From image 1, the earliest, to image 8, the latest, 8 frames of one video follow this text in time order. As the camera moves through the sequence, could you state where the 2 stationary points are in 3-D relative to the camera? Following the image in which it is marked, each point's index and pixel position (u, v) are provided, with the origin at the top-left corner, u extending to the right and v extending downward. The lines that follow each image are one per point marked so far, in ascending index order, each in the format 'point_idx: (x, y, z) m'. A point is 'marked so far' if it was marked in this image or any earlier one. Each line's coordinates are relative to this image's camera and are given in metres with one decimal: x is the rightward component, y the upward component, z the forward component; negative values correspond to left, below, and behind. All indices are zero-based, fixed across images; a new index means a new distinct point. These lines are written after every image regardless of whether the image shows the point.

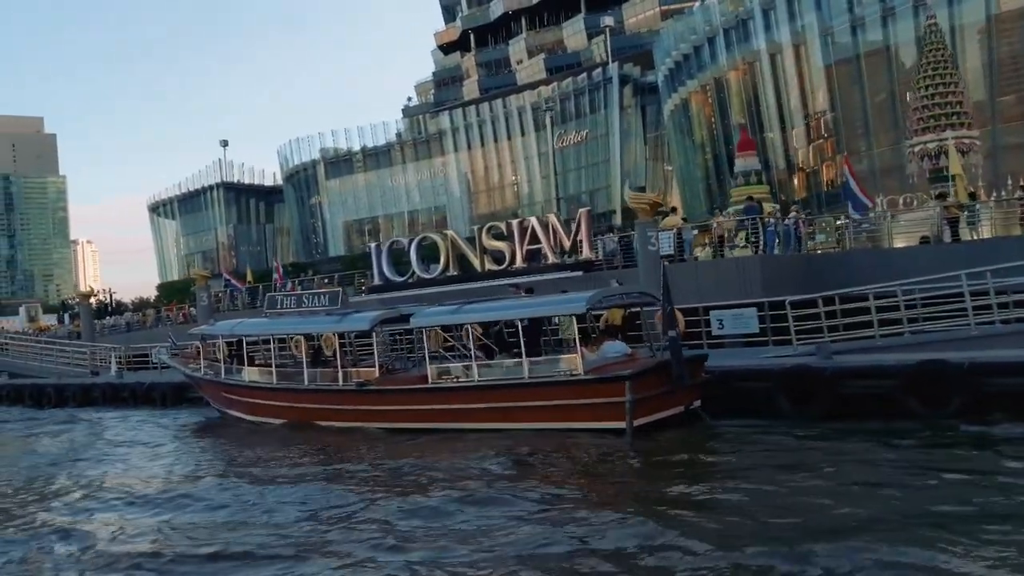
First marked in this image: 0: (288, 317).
0: (-4.3, -0.6, +18.0) m
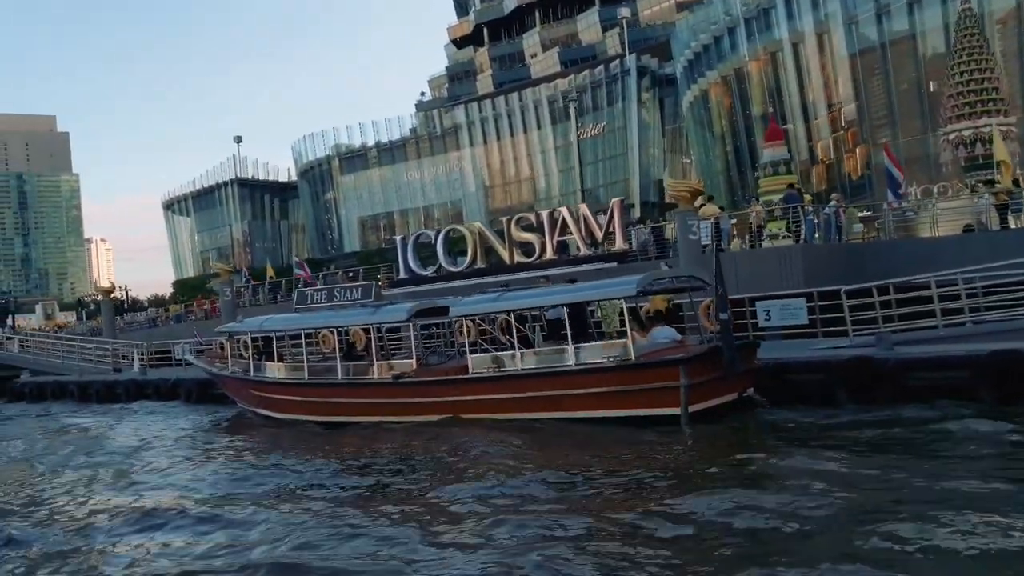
0: (-3.6, -0.4, +17.6) m
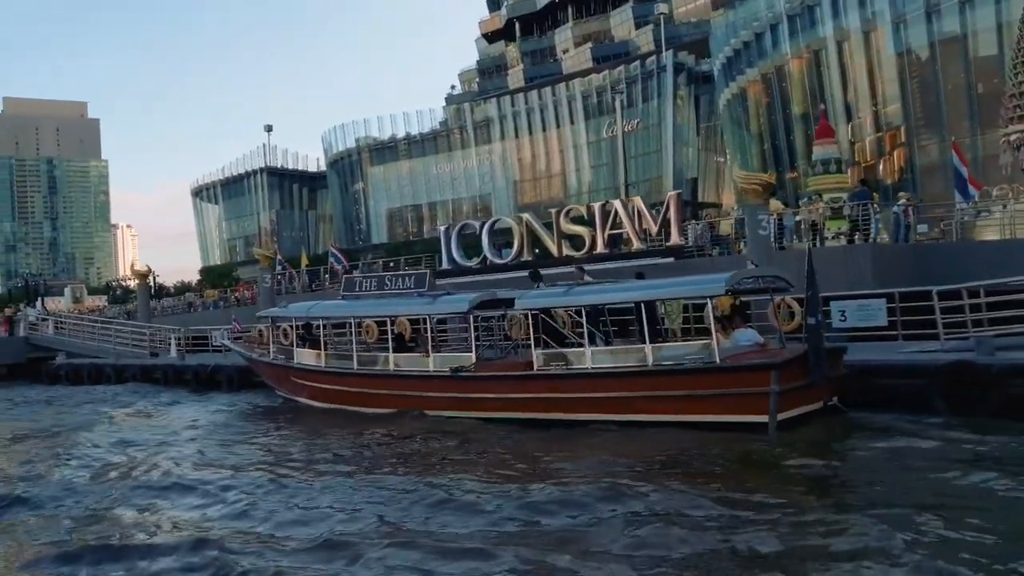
0: (-2.5, -0.2, +17.0) m
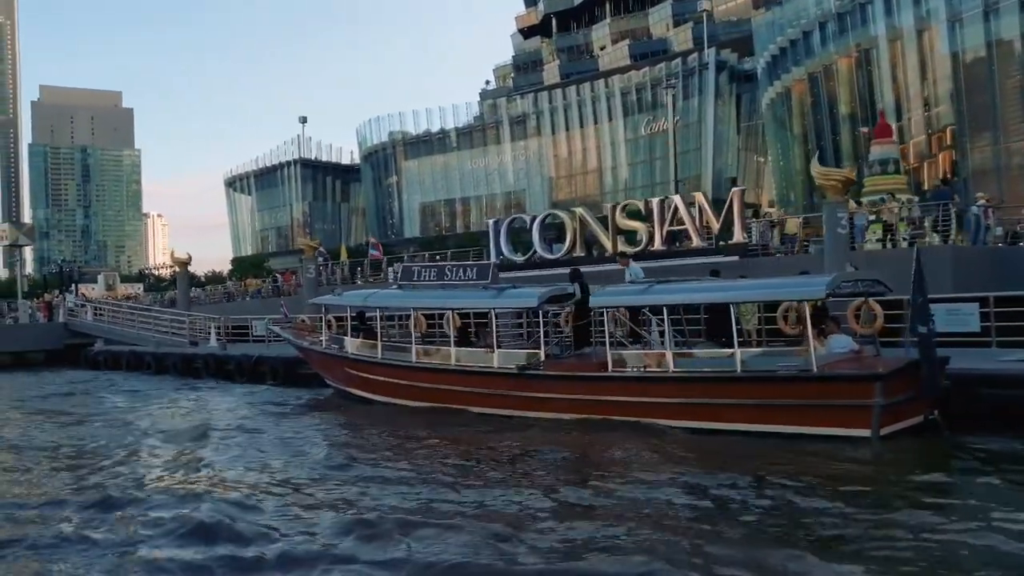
0: (-1.5, -0.1, +16.3) m
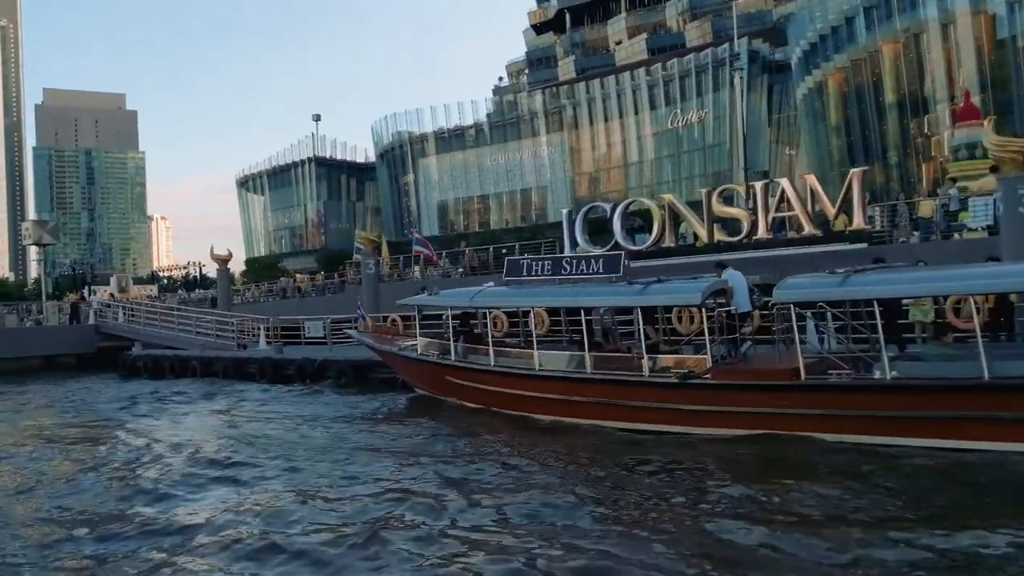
0: (+0.5, 0.0, +14.3) m
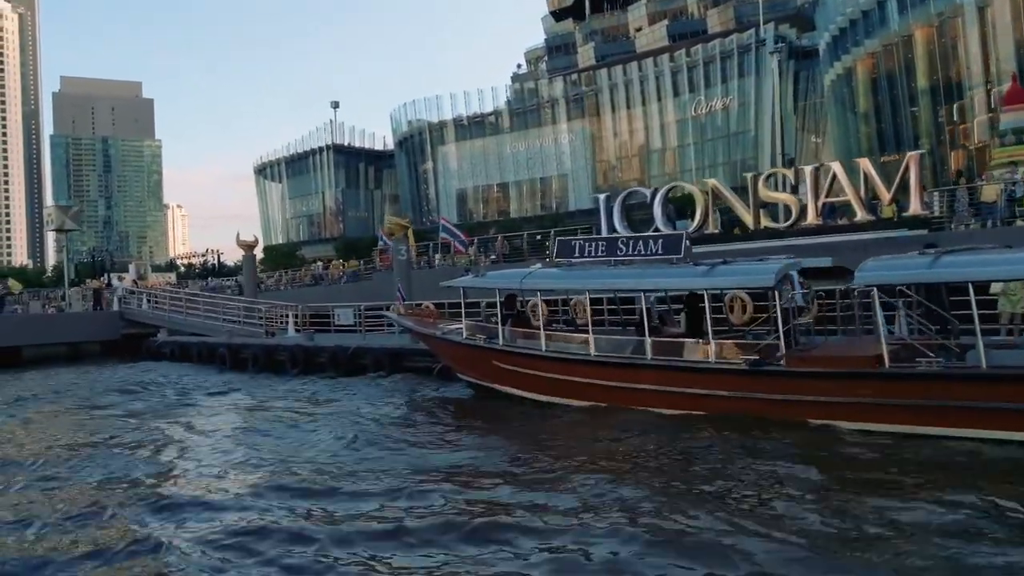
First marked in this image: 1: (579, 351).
0: (+1.2, +0.3, +13.7) m
1: (+0.9, -0.9, +13.3) m
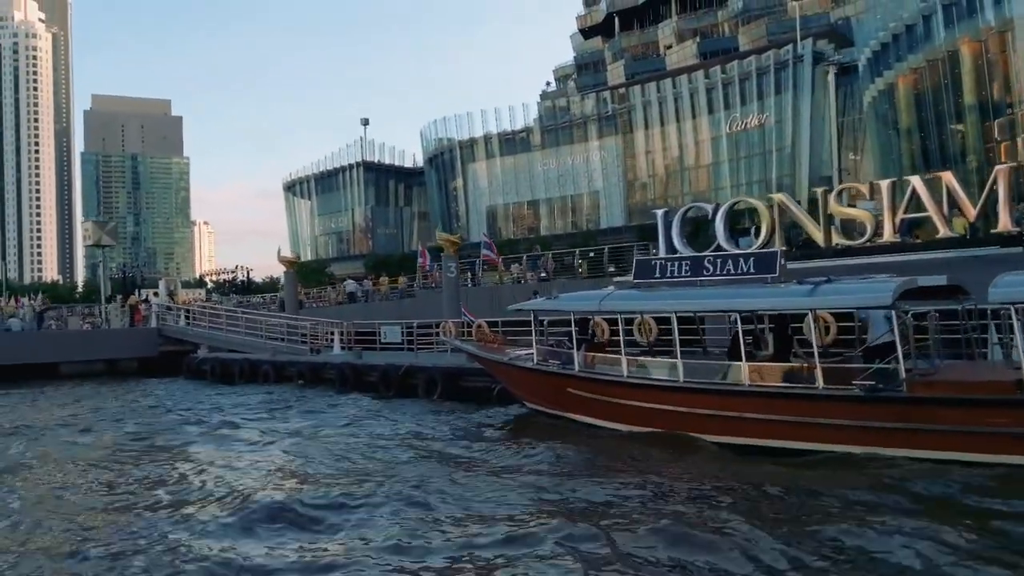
0: (+2.3, 0.0, +12.8) m
1: (+2.0, -1.1, +12.4) m
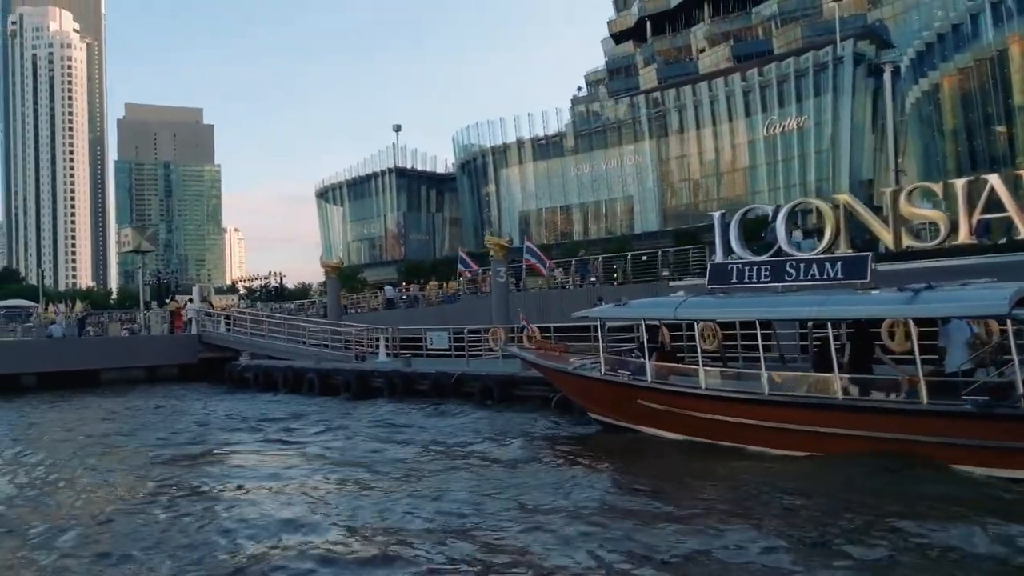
0: (+3.2, 0.0, +12.1) m
1: (+2.9, -1.2, +11.7) m
